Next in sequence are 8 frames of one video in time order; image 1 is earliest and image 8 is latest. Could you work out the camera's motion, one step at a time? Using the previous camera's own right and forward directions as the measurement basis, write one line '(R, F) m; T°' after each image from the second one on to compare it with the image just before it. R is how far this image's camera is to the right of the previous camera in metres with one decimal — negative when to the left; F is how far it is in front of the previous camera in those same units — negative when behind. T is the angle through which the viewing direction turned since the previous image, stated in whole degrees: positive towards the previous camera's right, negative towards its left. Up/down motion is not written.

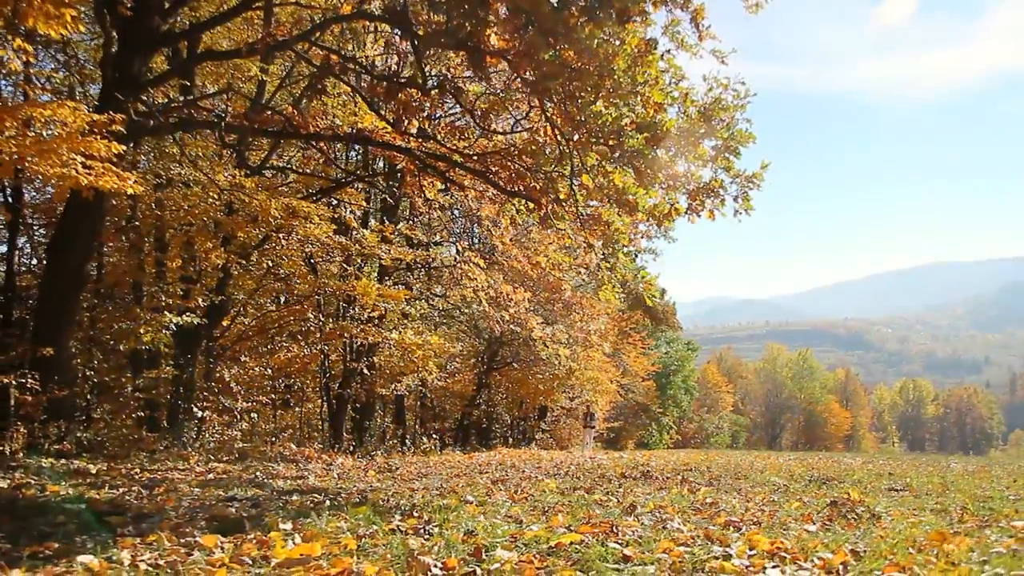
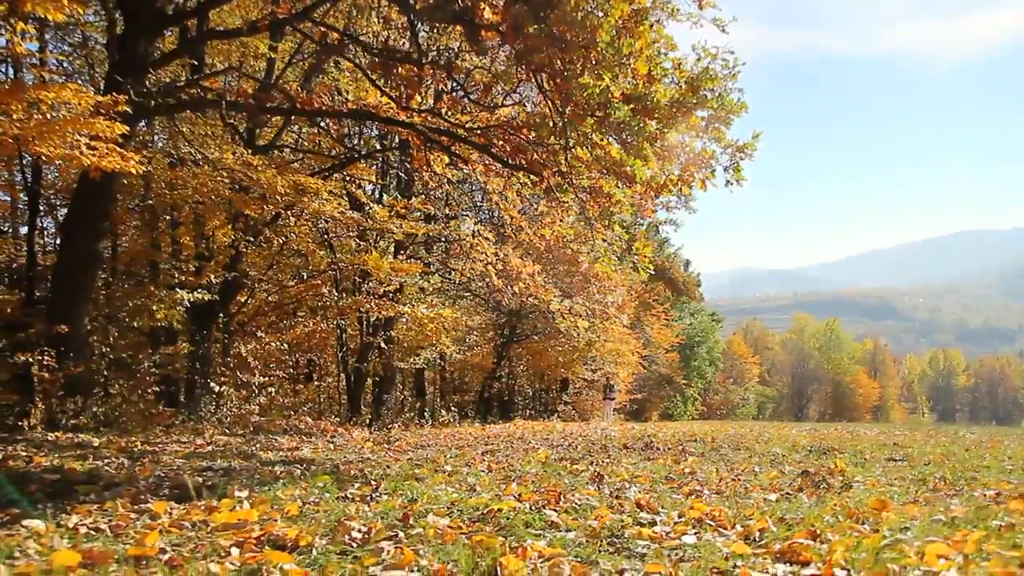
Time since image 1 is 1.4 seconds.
(+0.4, -0.1) m; -2°
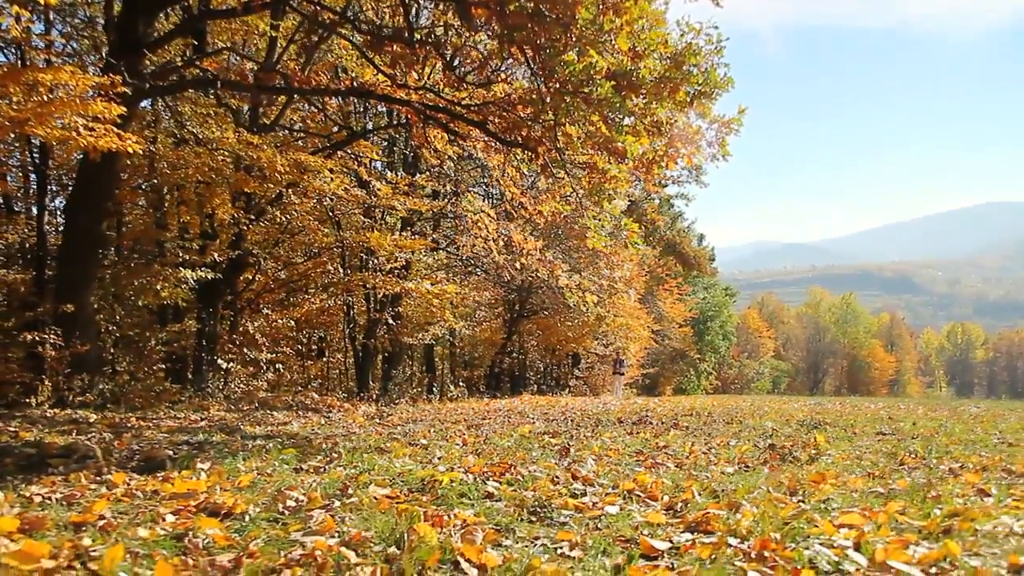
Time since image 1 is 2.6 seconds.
(+0.3, -0.1) m; -1°
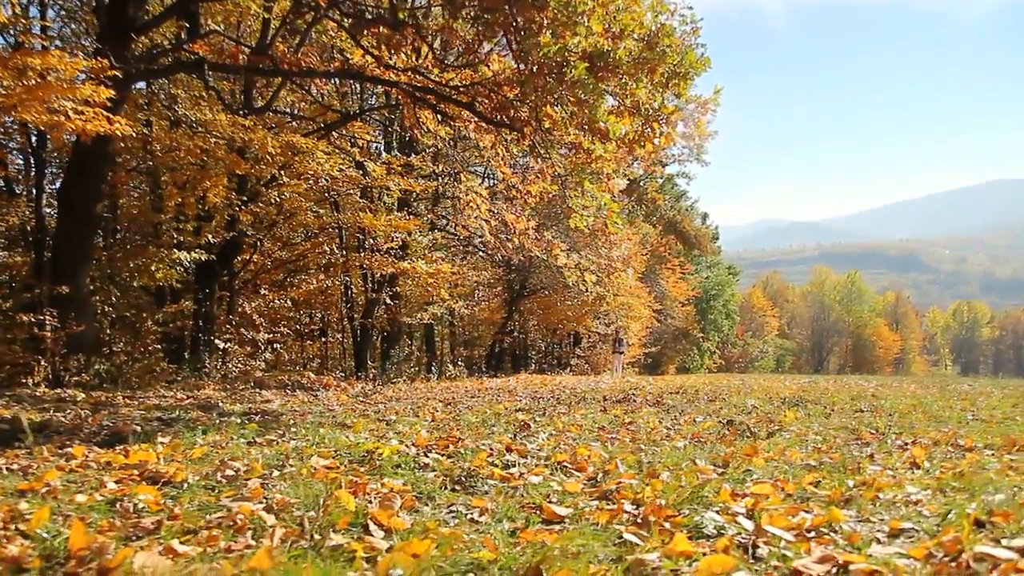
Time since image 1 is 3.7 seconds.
(+0.3, -0.1) m; -1°
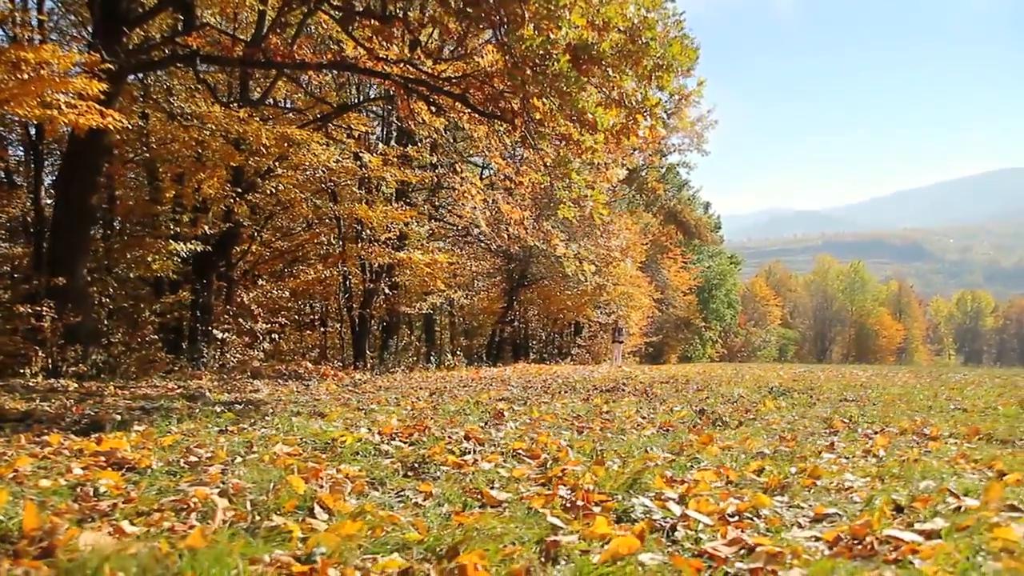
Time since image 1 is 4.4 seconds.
(+0.2, -0.1) m; 0°
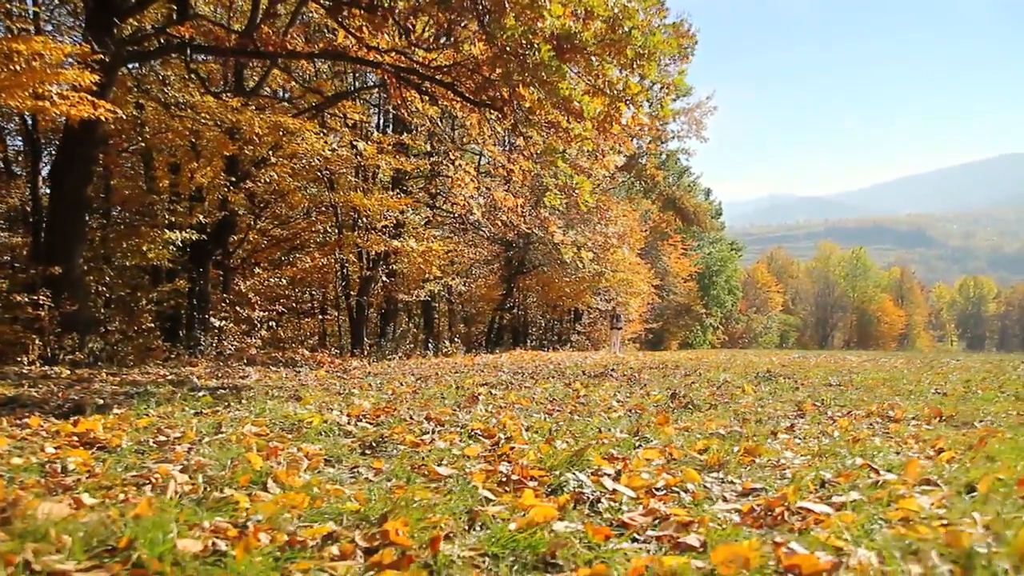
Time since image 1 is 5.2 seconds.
(+0.2, -0.1) m; 0°
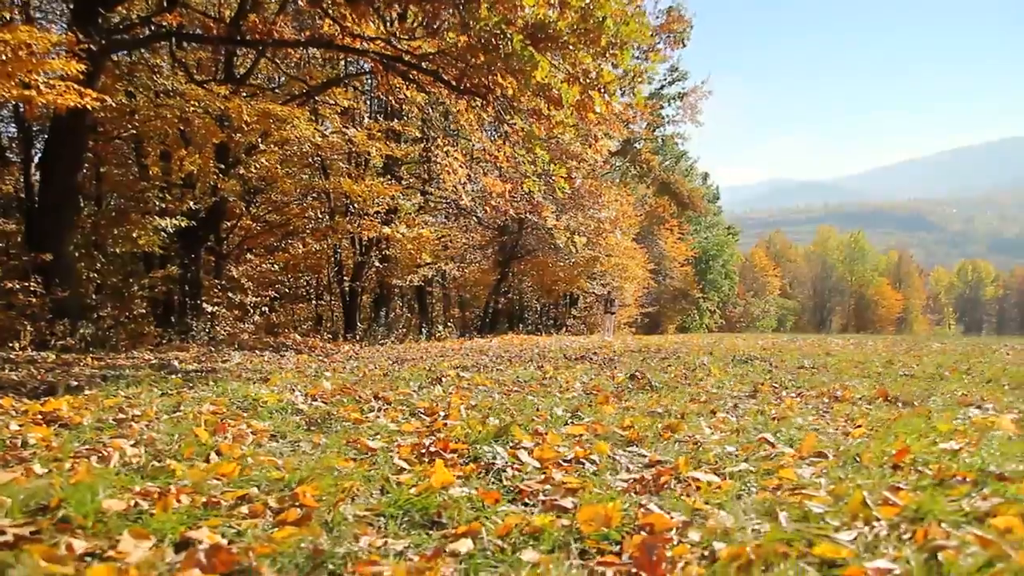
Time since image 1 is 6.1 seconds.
(+0.3, -0.2) m; 0°
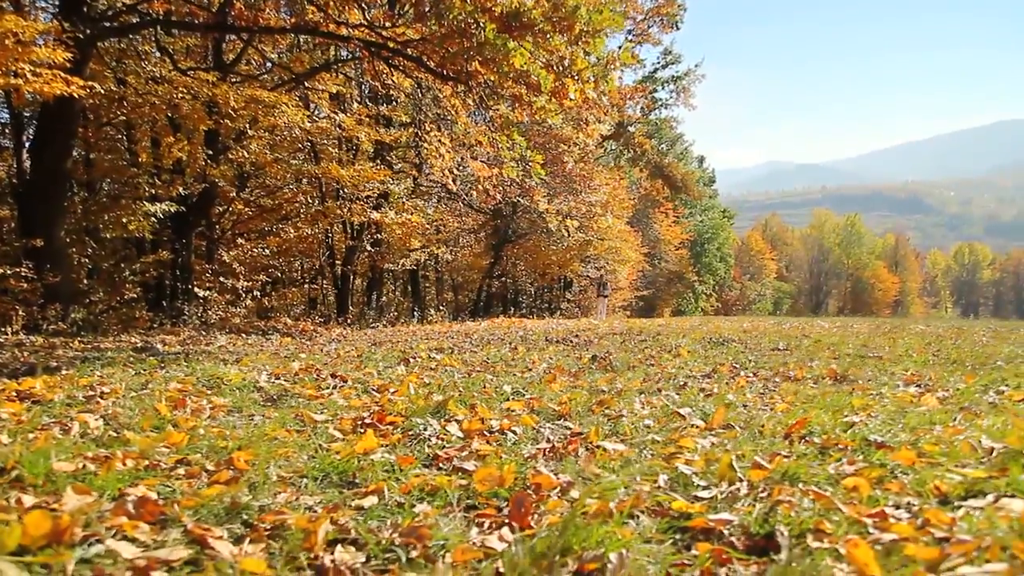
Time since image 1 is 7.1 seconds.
(+0.3, -0.2) m; 0°
